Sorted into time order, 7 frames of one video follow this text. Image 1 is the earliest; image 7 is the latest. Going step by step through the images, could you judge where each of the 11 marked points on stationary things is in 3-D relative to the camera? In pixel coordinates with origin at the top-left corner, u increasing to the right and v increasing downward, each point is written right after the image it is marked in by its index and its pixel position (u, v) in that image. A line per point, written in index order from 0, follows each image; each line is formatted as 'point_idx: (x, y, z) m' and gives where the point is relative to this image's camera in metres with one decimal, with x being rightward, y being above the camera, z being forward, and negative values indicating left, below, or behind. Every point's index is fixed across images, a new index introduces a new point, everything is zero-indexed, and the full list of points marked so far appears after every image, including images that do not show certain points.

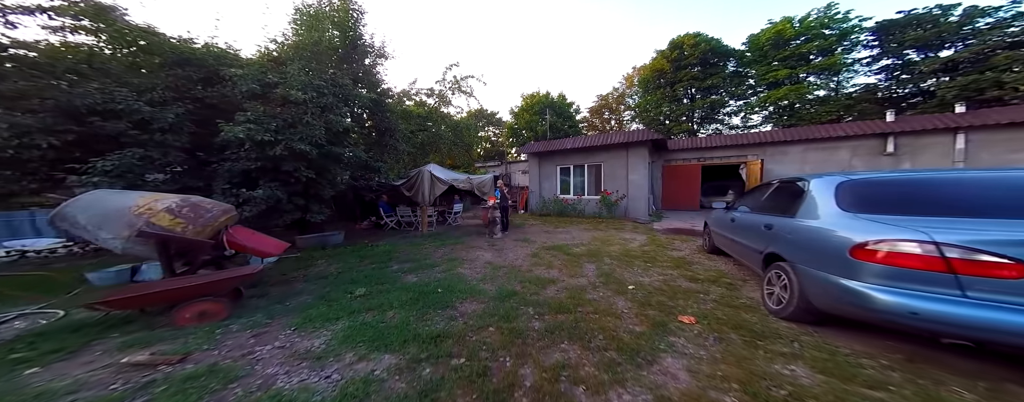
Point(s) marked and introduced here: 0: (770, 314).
0: (+2.6, -1.1, +2.5) m
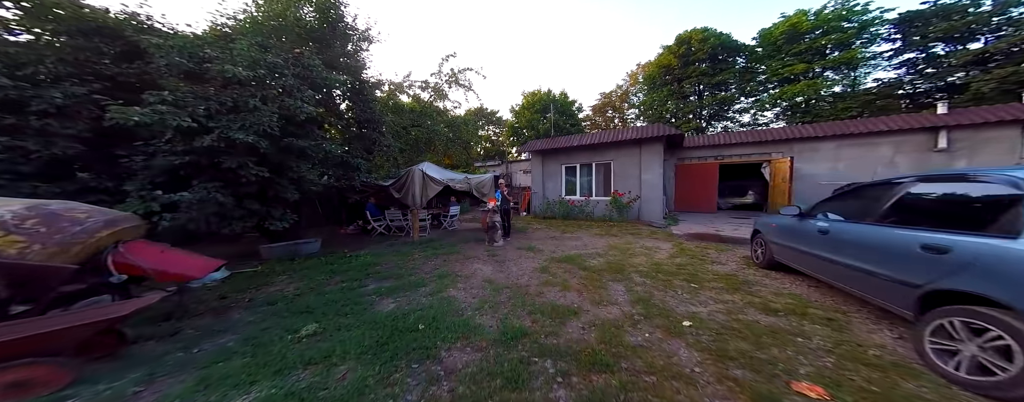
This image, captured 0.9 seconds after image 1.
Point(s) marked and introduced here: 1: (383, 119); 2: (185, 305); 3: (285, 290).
0: (+2.6, -1.1, +1.5) m
1: (-3.8, +2.4, +7.3) m
2: (-4.0, -1.3, +3.1) m
3: (-3.4, -1.3, +3.8) m
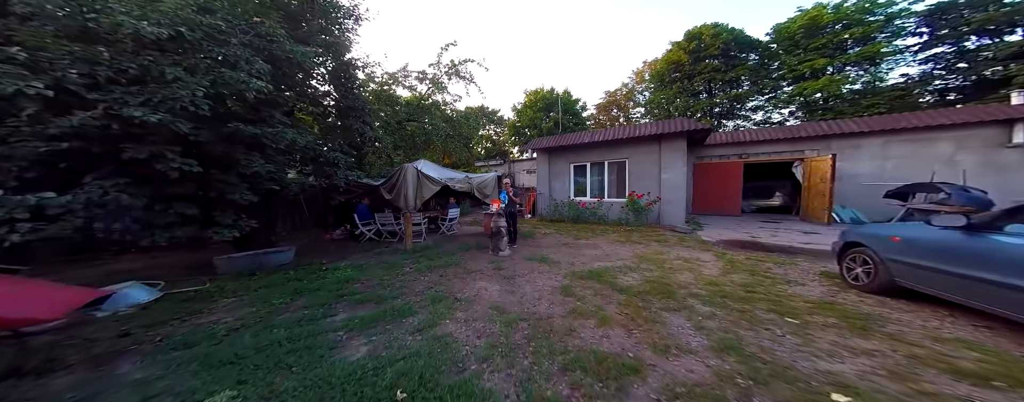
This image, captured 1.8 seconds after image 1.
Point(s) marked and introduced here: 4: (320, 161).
0: (+2.8, -1.1, +0.5) m
1: (-3.6, +2.3, +6.3) m
2: (-3.8, -1.3, +2.1) m
3: (-3.2, -1.3, +2.8) m
4: (-3.7, +0.8, +4.9) m
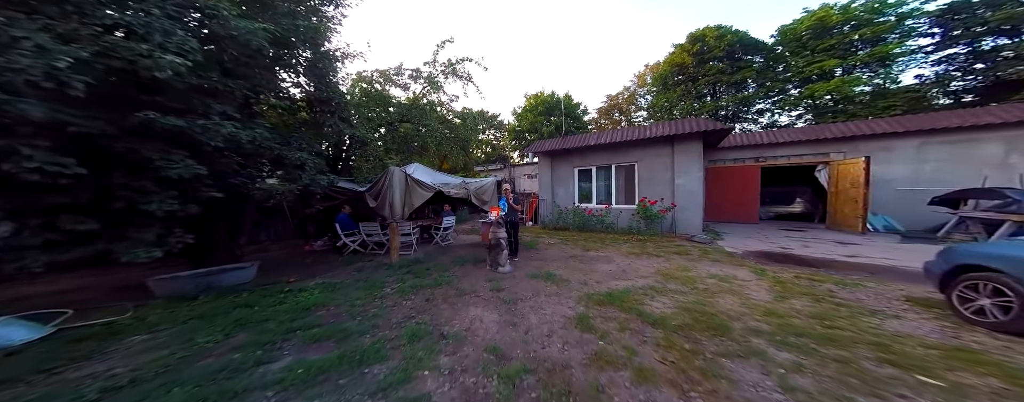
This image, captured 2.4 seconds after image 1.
0: (+2.9, -1.1, -0.3) m
1: (-3.6, +2.2, +5.6) m
2: (-3.8, -1.3, +1.3) m
3: (-3.2, -1.4, +2.0) m
4: (-3.7, +0.7, +4.2) m
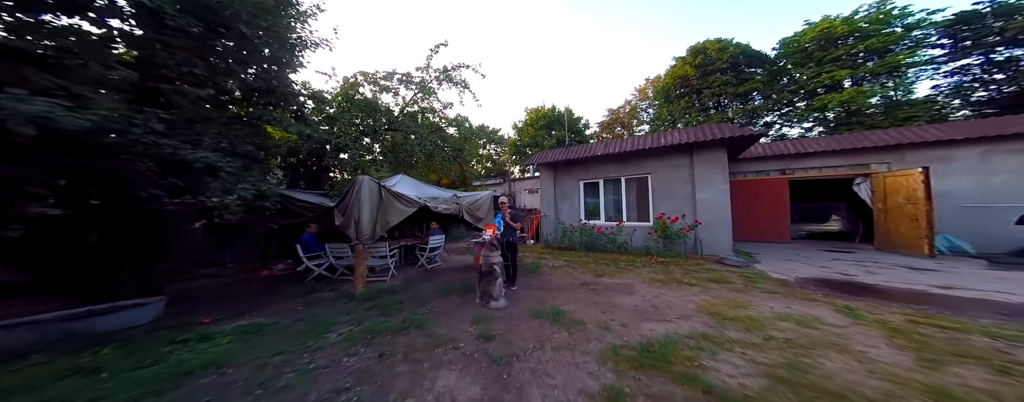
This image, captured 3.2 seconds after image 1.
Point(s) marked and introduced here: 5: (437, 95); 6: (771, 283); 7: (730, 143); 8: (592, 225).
0: (+2.8, -0.9, -1.4) m
1: (-3.6, +1.9, +4.8) m
2: (-3.9, -1.2, +0.1) m
3: (-3.3, -1.4, +0.8) m
4: (-3.8, +0.5, +3.2) m
5: (-2.8, +3.9, +9.2) m
6: (+4.5, -1.4, +4.4) m
7: (+5.8, +1.5, +6.7) m
8: (+2.7, -0.9, +8.6) m
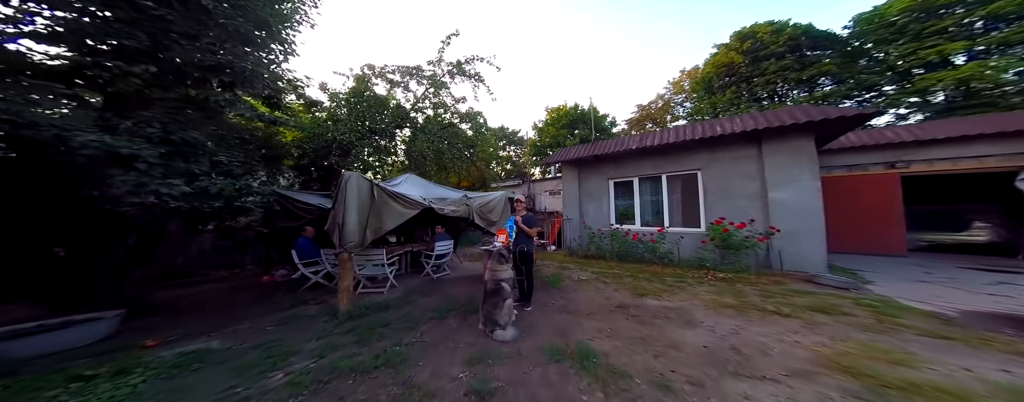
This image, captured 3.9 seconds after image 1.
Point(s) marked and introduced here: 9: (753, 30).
0: (+2.3, -0.6, -2.7) m
1: (-3.4, +1.9, +4.3) m
2: (-4.1, -1.1, -0.4) m
3: (-3.5, -1.2, +0.2) m
4: (-3.7, +0.6, +2.7) m
5: (-2.0, +3.7, +8.6) m
6: (+4.7, -1.4, +2.9) m
7: (+6.3, +1.5, +5.1) m
8: (+3.4, -0.9, +7.3) m
9: (+14.9, +10.4, +15.4) m
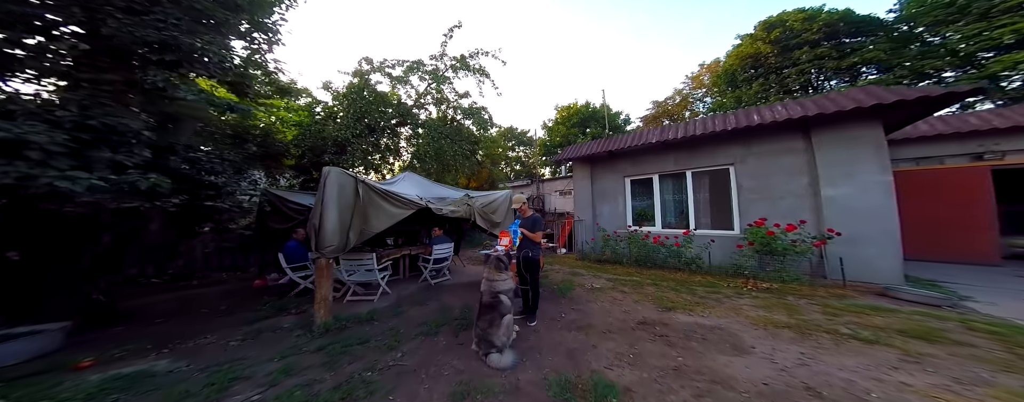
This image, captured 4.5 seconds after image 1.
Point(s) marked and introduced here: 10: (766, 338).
0: (+2.0, -0.5, -3.3) m
1: (-3.3, +1.9, +3.9) m
2: (-4.3, -1.0, -0.8) m
3: (-3.6, -1.2, -0.2) m
4: (-3.8, +0.6, +2.3) m
5: (-1.8, +3.7, +8.2) m
6: (+4.6, -1.3, +2.0) m
7: (+6.3, +1.6, +4.2) m
8: (+3.6, -0.9, +6.6) m
9: (+15.5, +10.3, +14.2) m
10: (+2.9, -1.4, +2.8) m
